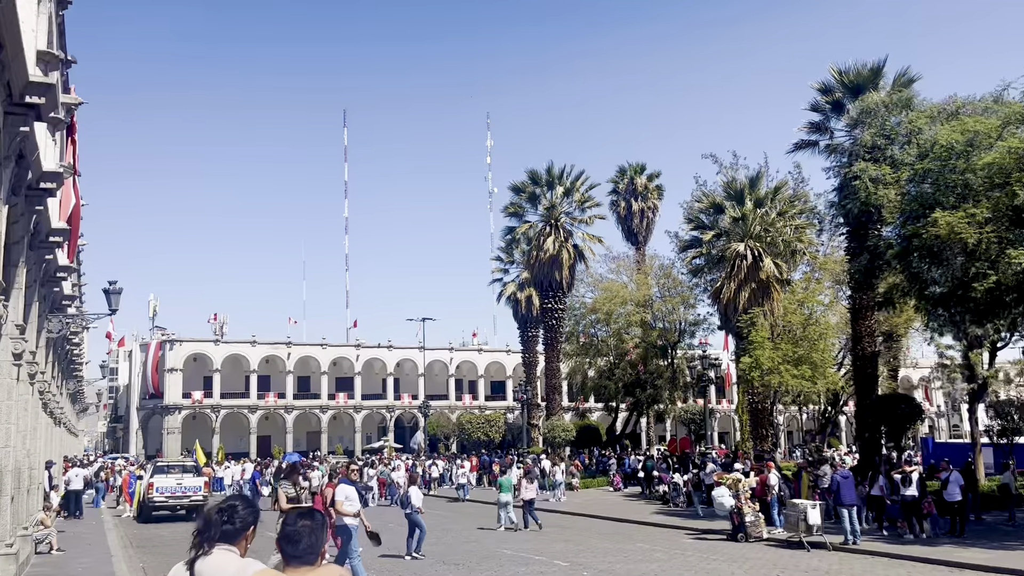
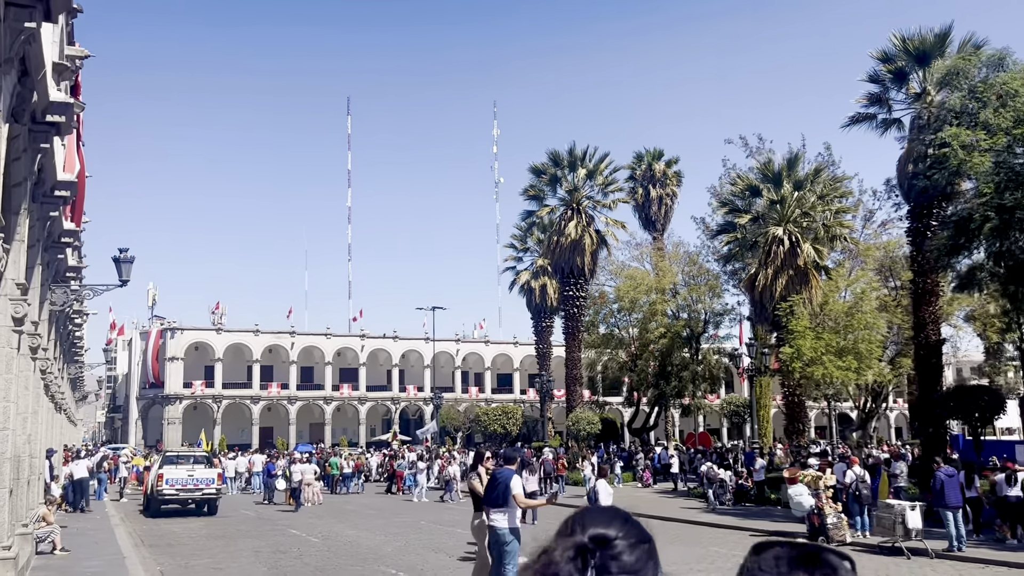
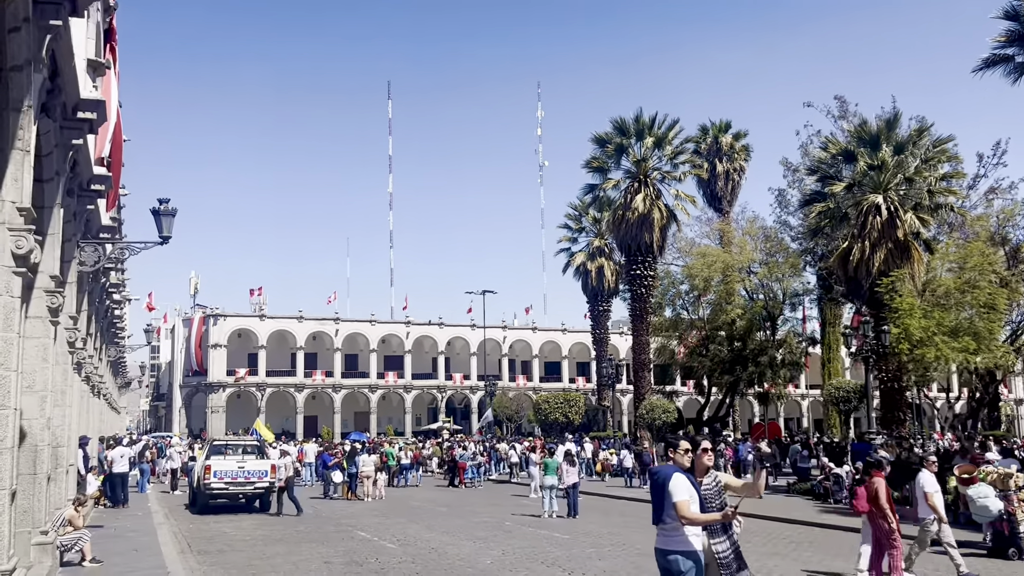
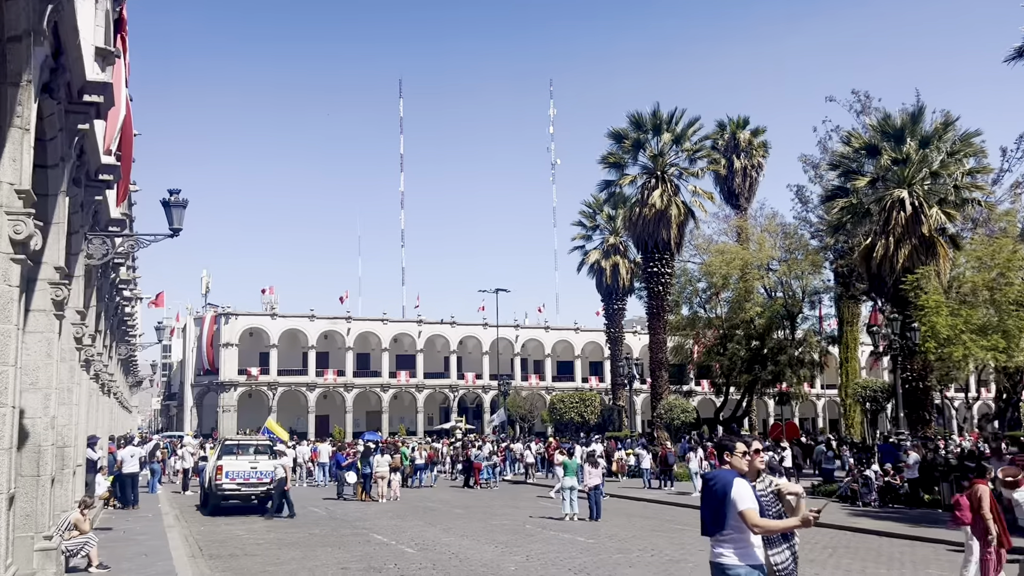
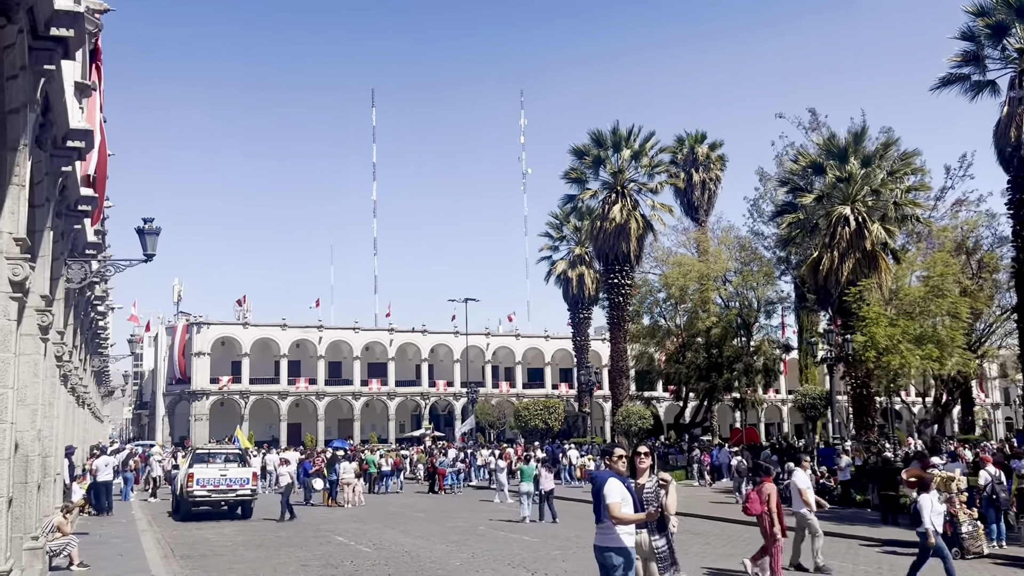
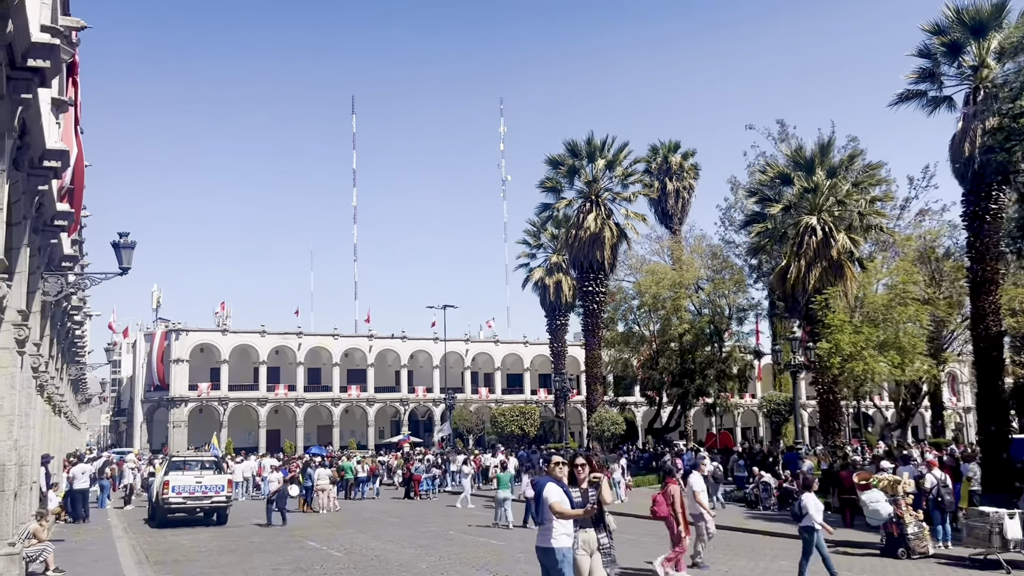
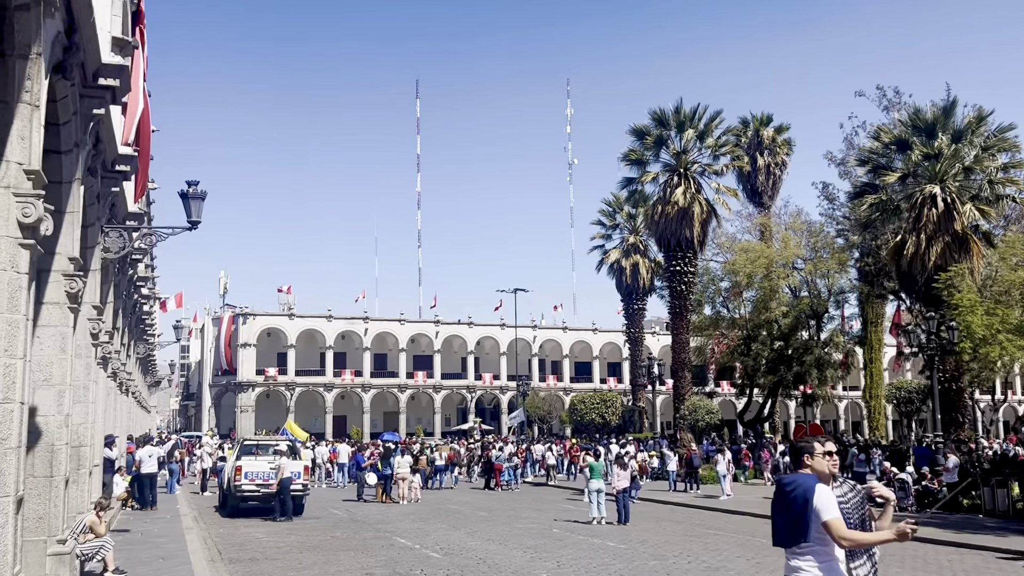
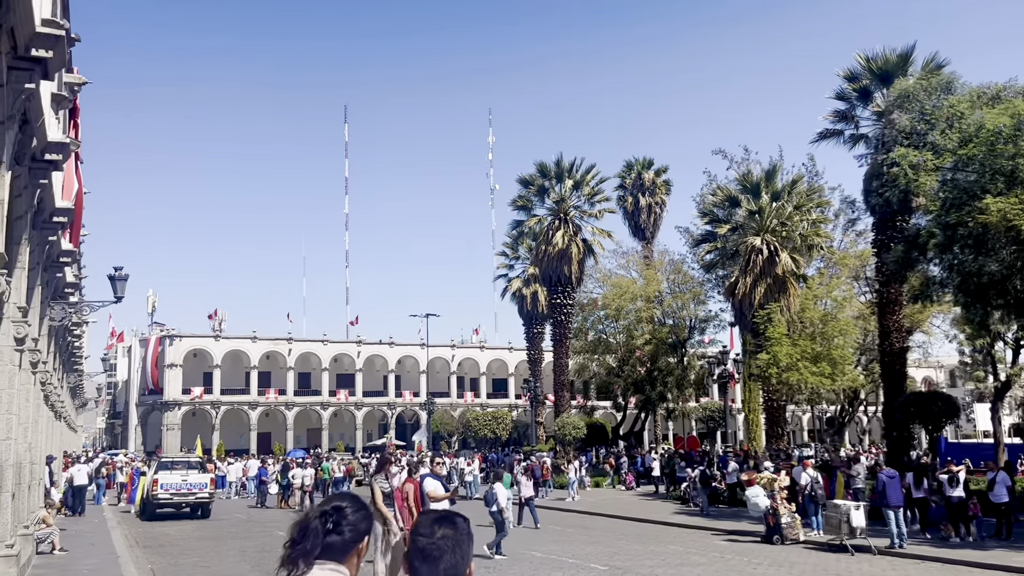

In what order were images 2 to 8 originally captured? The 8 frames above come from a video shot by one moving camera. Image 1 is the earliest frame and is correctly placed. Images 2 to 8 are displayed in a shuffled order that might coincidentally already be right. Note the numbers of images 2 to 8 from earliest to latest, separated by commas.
8, 2, 6, 5, 3, 4, 7
